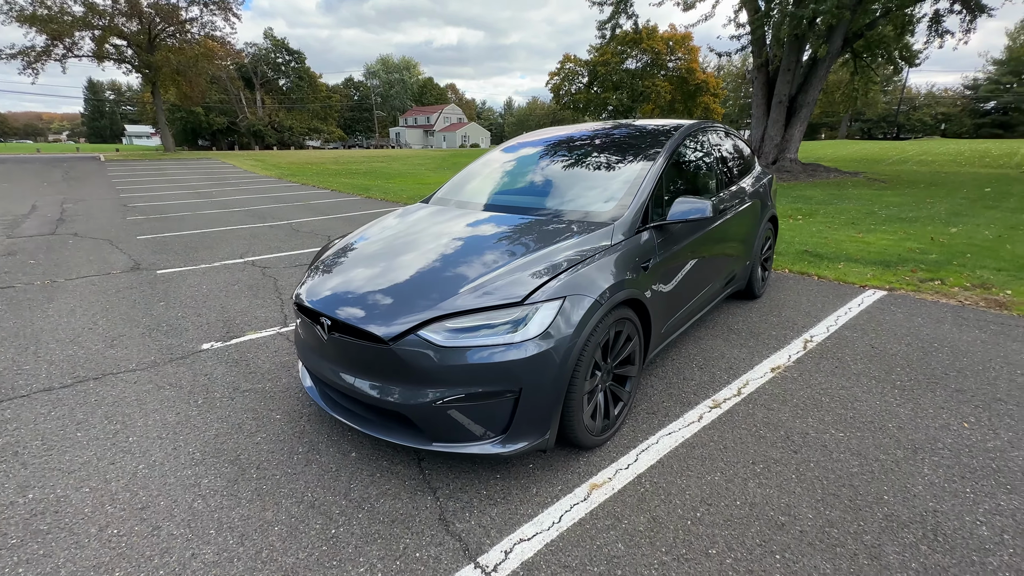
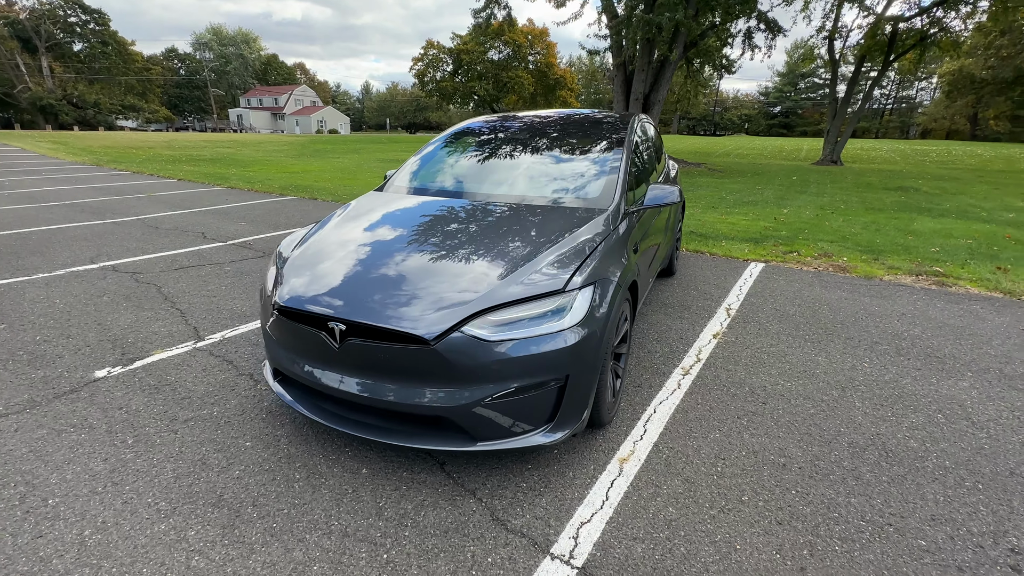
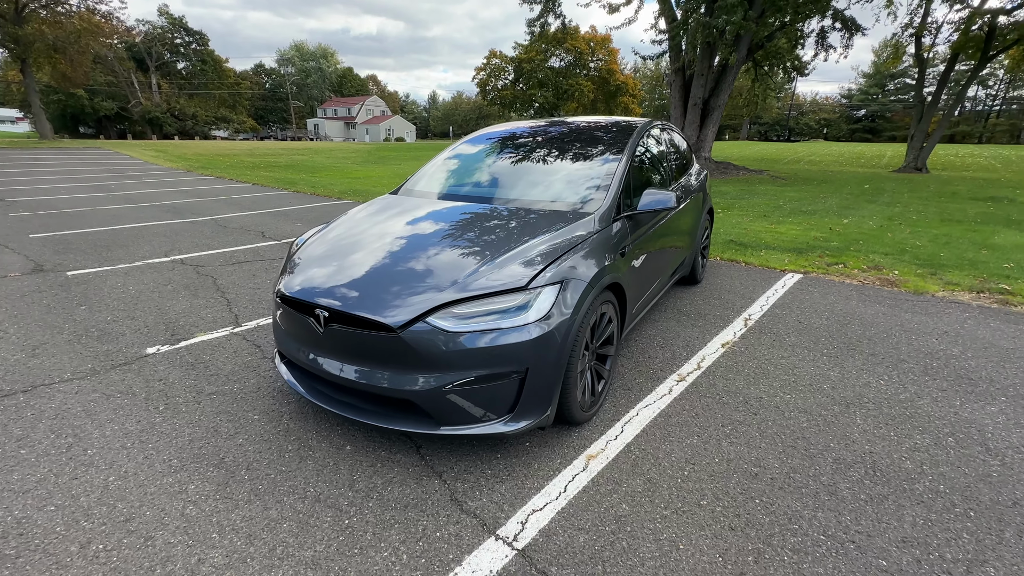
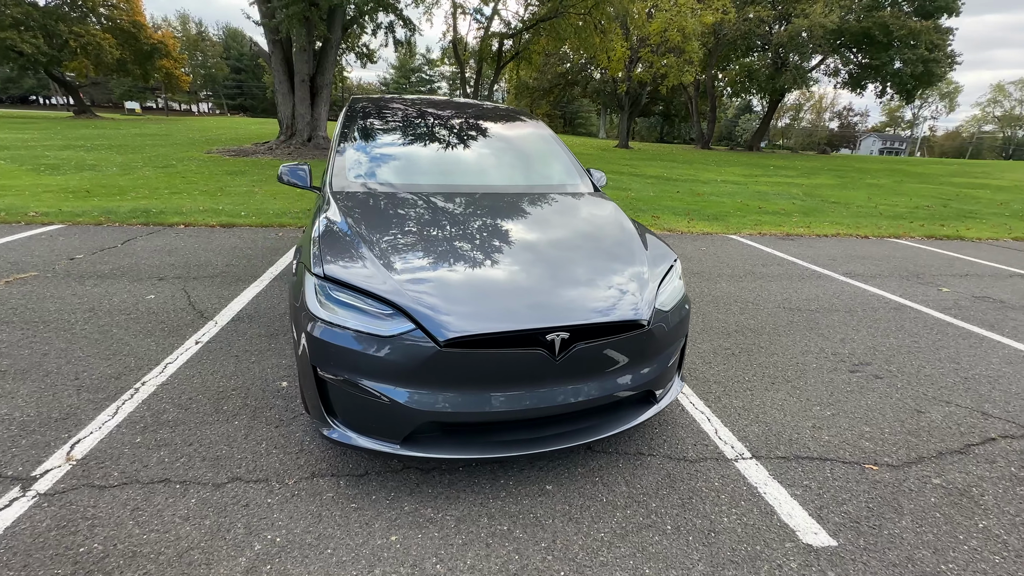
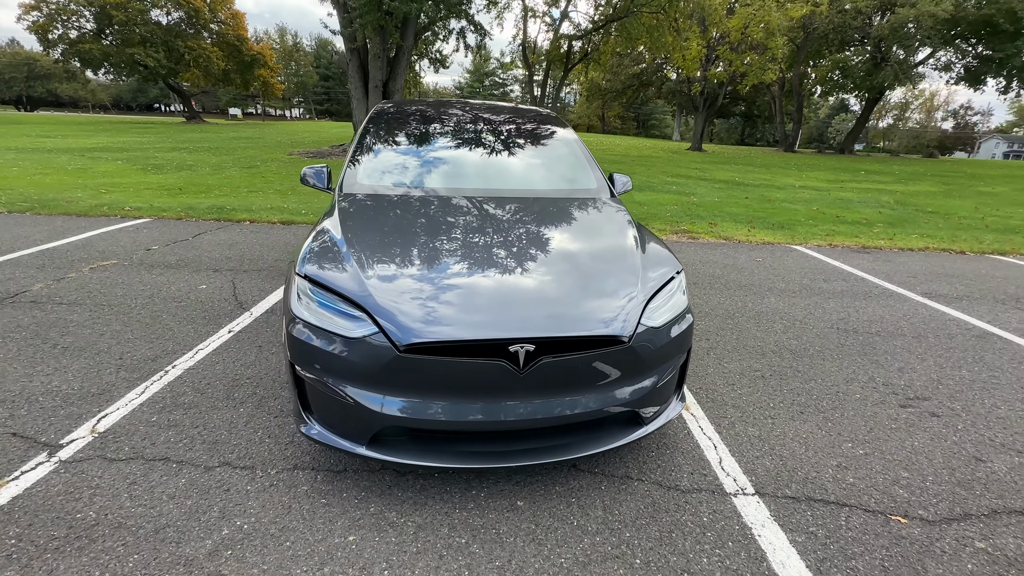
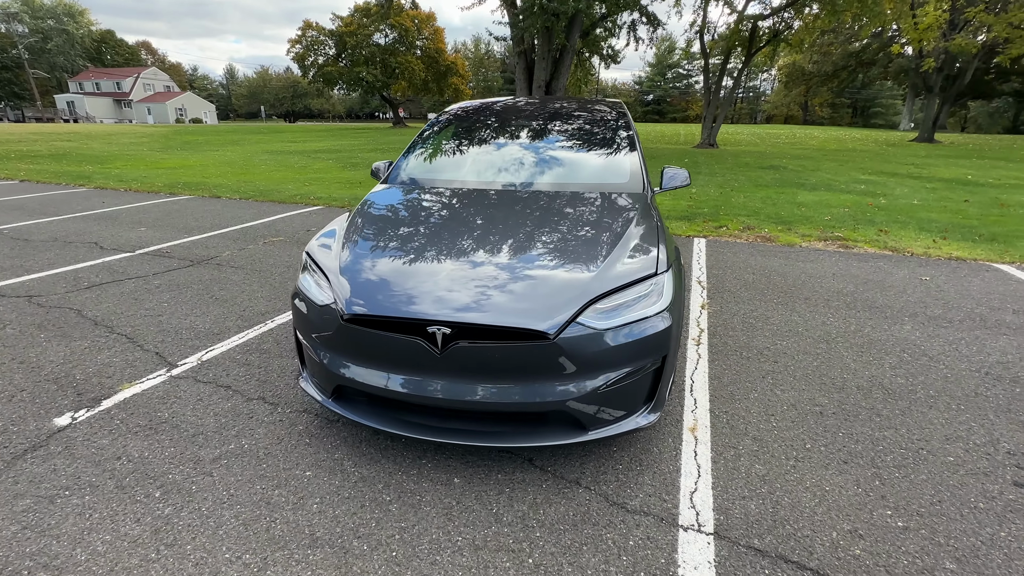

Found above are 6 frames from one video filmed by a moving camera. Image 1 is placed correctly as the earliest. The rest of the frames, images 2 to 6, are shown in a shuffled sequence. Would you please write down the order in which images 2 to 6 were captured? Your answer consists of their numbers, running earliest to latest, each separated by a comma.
3, 2, 6, 5, 4
